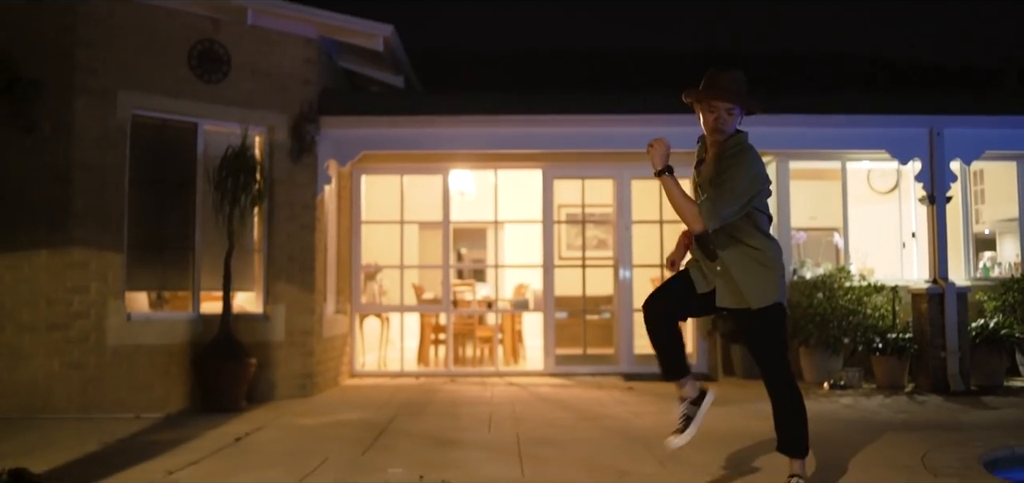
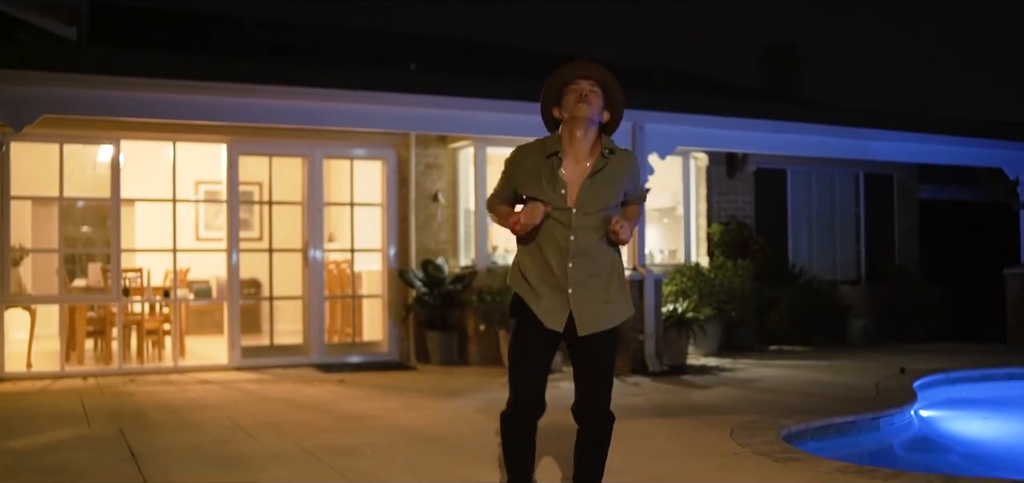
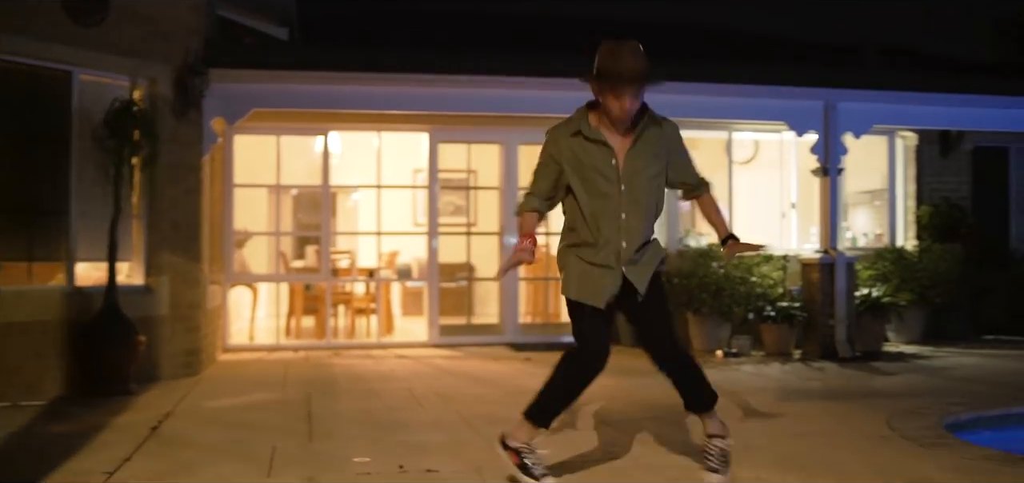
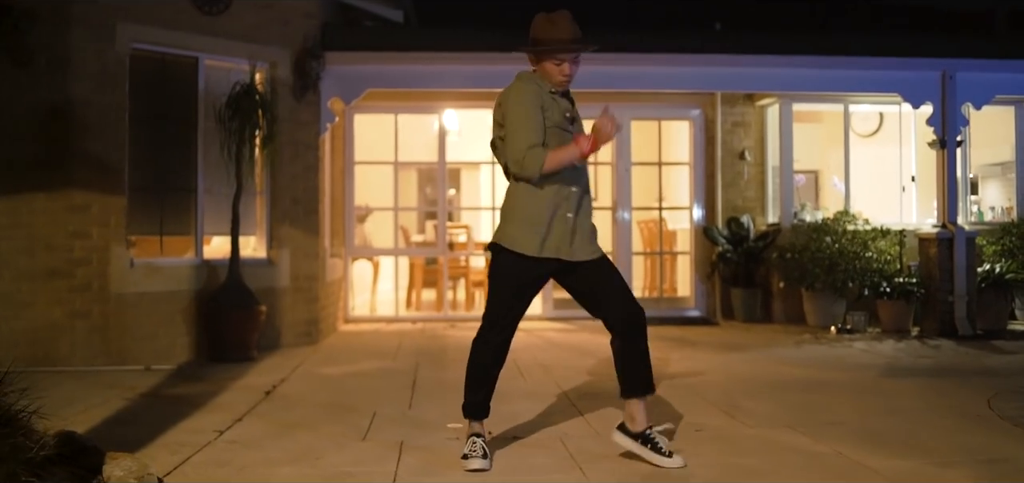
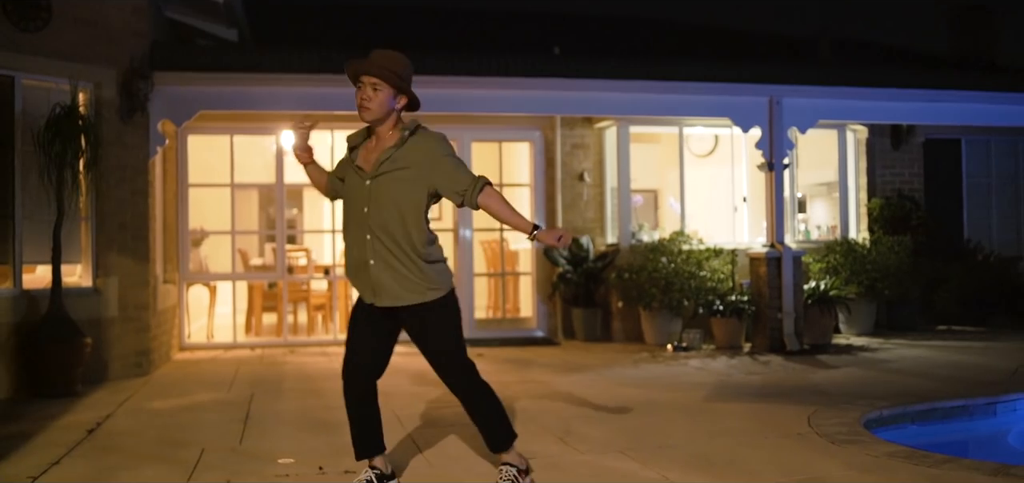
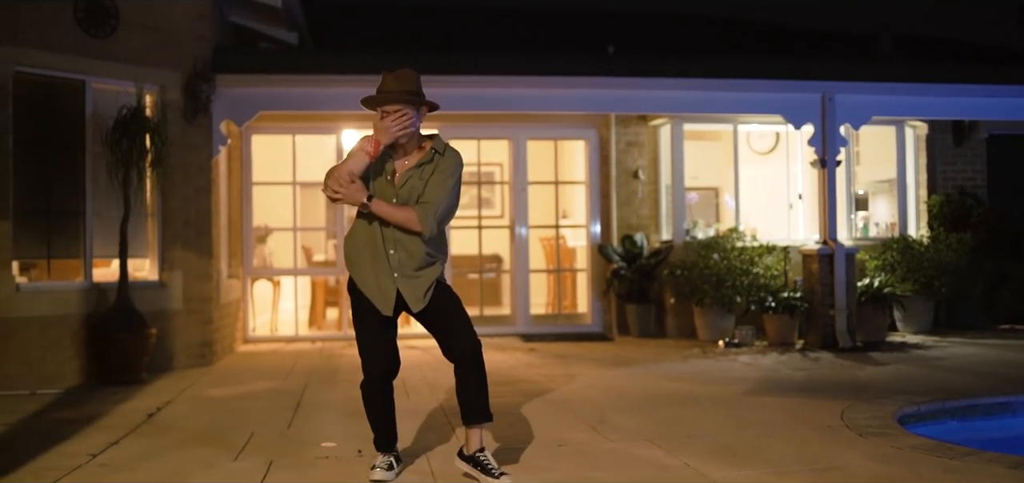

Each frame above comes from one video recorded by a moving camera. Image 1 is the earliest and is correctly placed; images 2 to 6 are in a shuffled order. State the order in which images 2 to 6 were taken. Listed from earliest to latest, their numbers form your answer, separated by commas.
4, 3, 2, 5, 6
